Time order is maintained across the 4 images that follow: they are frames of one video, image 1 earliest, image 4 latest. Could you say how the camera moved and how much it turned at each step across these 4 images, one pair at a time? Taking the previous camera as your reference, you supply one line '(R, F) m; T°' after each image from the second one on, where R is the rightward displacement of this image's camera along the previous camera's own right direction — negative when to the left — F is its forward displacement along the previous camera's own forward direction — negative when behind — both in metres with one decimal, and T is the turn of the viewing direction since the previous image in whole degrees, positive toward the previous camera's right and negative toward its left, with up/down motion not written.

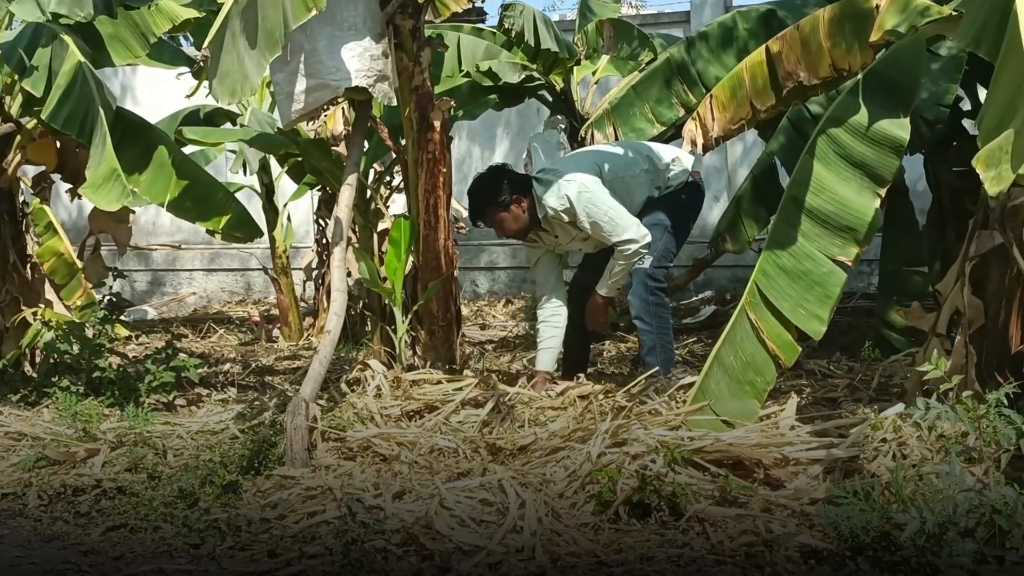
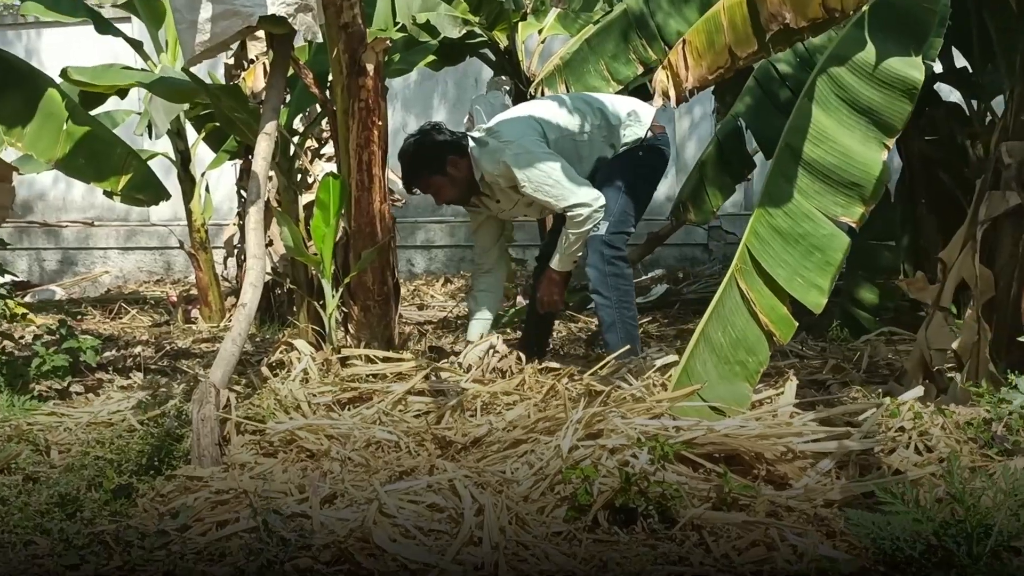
(0.0, +0.5) m; +3°
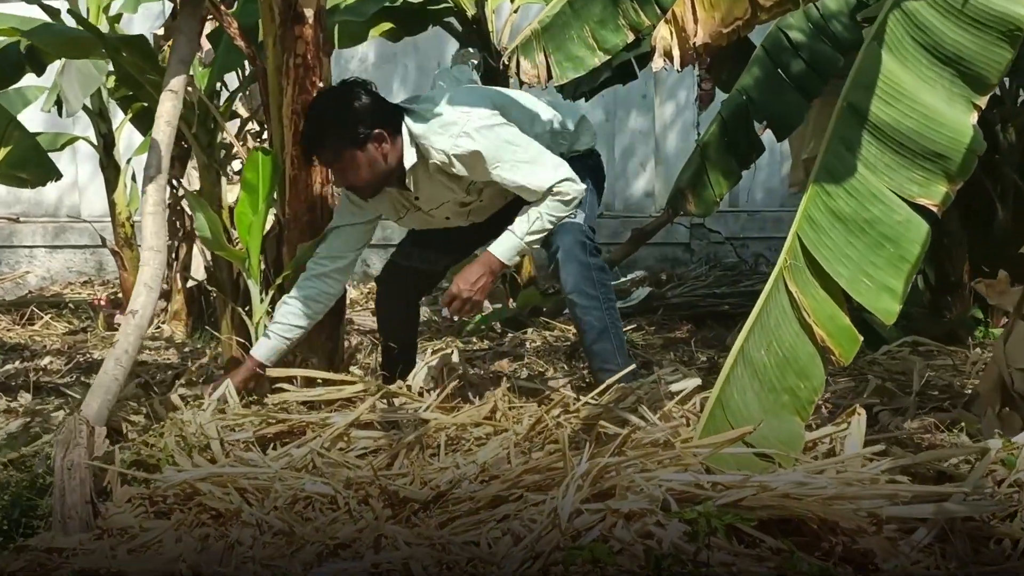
(0.0, +0.7) m; +2°
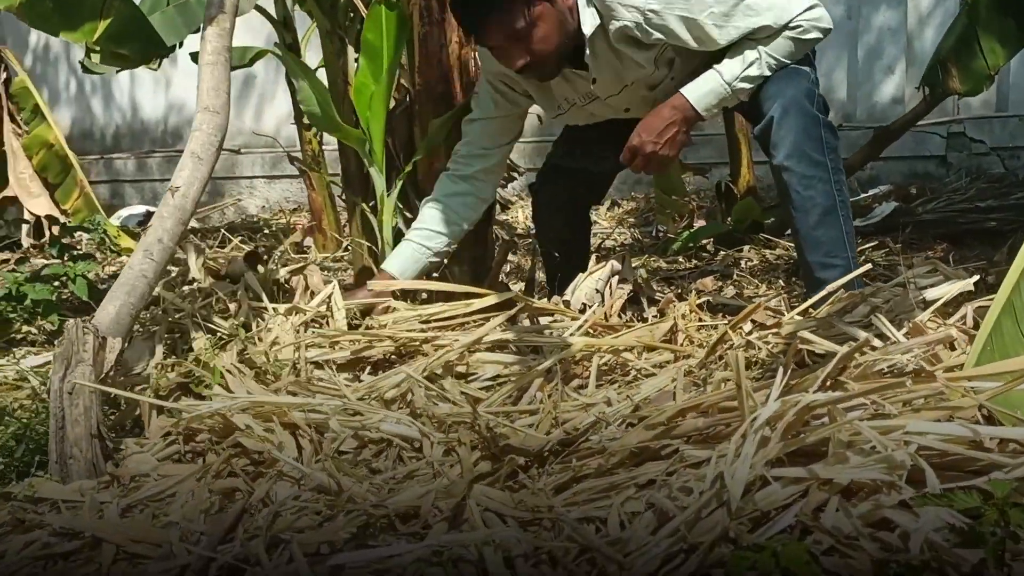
(+0.1, +0.7) m; -12°
